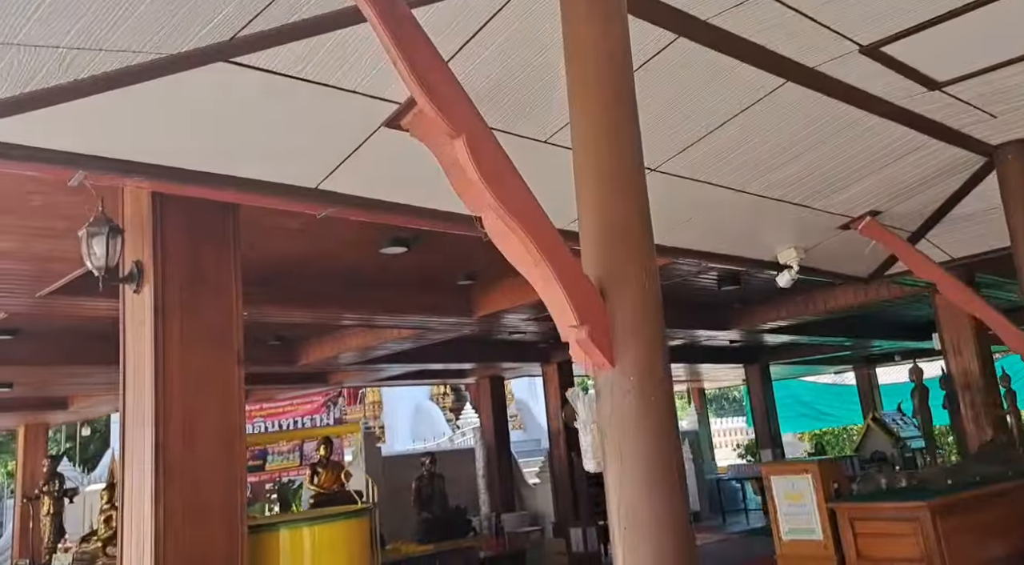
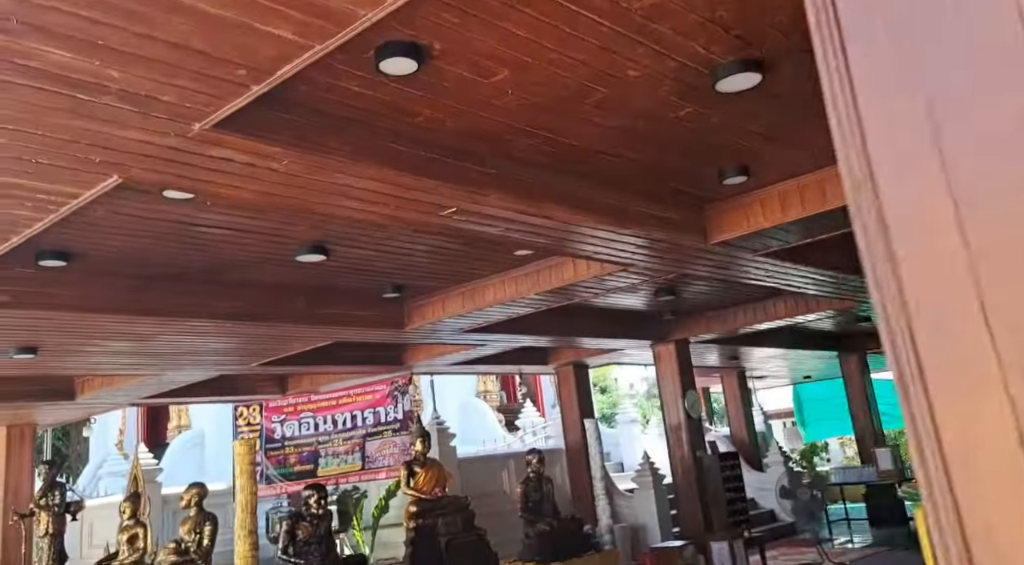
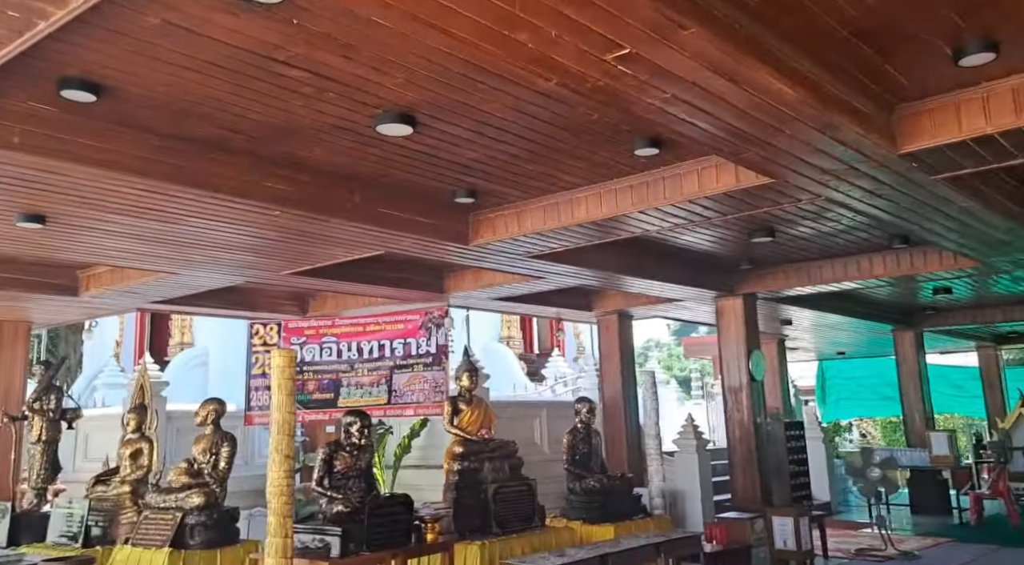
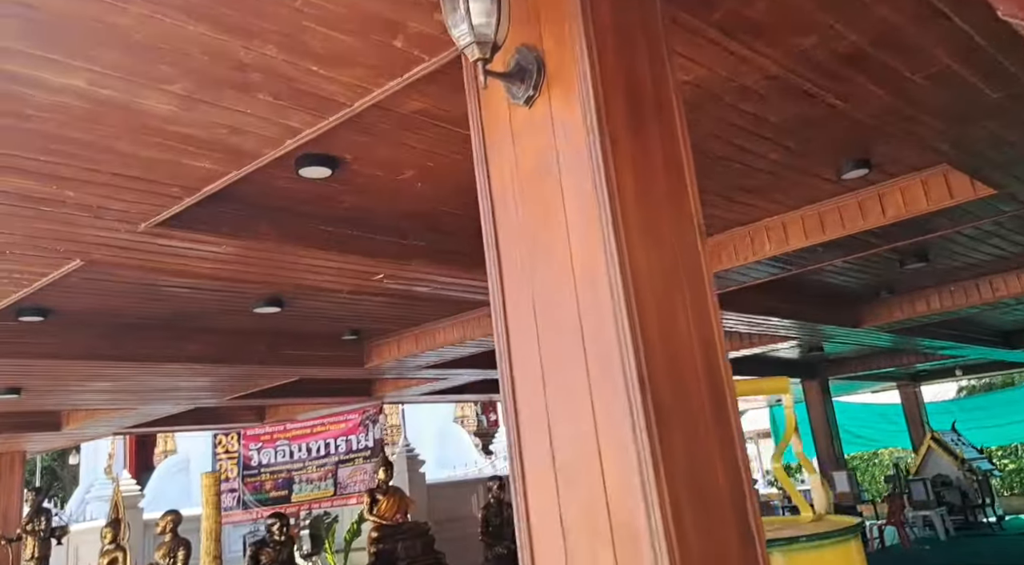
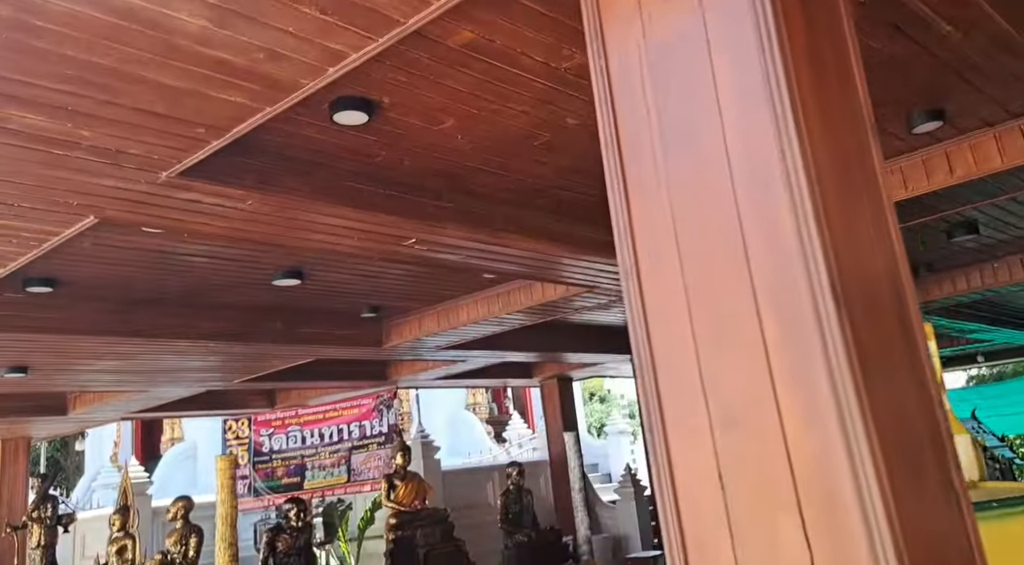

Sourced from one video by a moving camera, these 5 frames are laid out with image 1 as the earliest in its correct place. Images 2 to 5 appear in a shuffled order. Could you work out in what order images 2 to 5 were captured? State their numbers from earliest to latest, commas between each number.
4, 5, 2, 3
